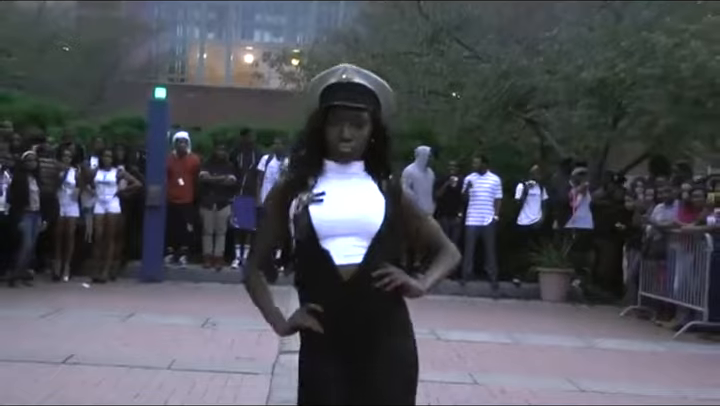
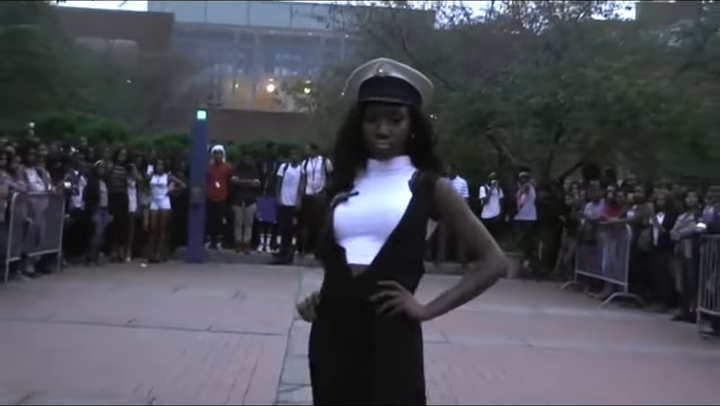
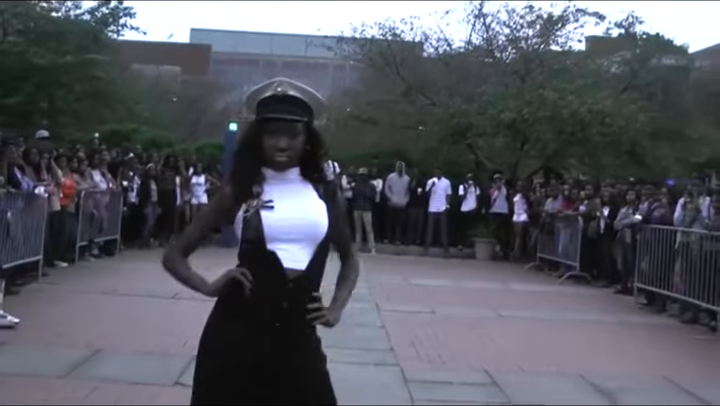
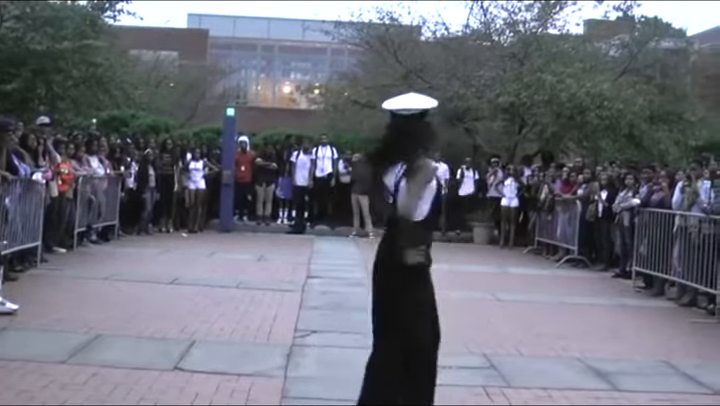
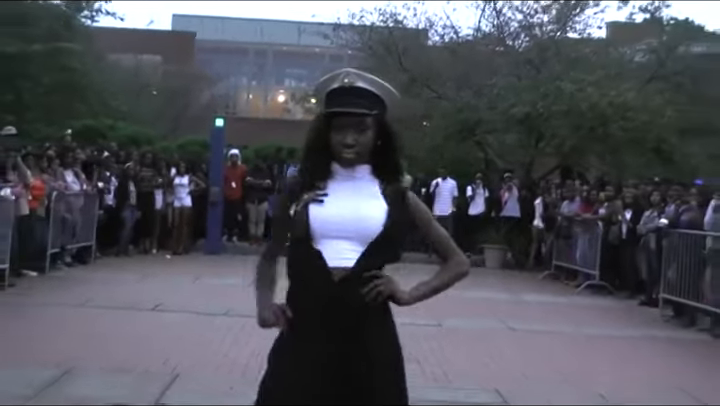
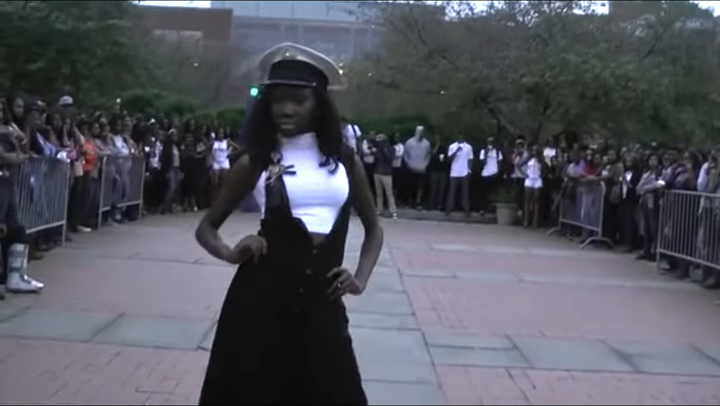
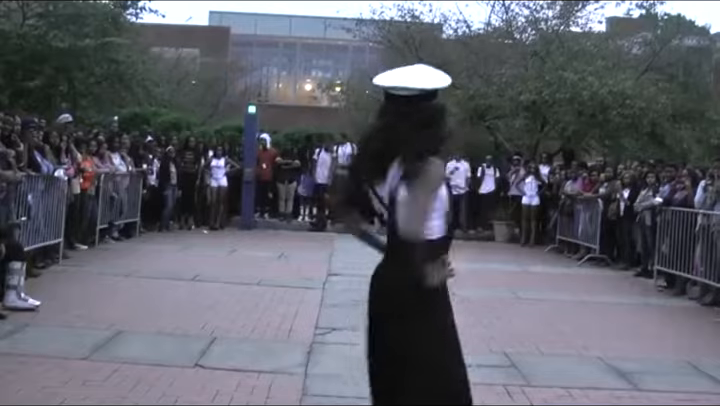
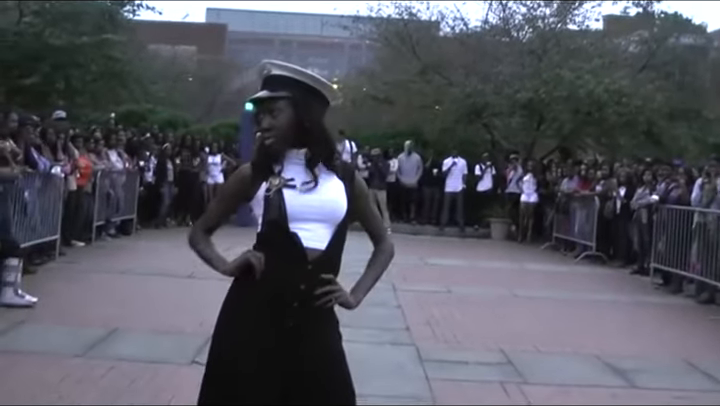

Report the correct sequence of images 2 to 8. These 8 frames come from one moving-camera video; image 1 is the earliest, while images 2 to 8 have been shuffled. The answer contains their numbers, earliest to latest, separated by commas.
2, 5, 3, 8, 6, 7, 4
